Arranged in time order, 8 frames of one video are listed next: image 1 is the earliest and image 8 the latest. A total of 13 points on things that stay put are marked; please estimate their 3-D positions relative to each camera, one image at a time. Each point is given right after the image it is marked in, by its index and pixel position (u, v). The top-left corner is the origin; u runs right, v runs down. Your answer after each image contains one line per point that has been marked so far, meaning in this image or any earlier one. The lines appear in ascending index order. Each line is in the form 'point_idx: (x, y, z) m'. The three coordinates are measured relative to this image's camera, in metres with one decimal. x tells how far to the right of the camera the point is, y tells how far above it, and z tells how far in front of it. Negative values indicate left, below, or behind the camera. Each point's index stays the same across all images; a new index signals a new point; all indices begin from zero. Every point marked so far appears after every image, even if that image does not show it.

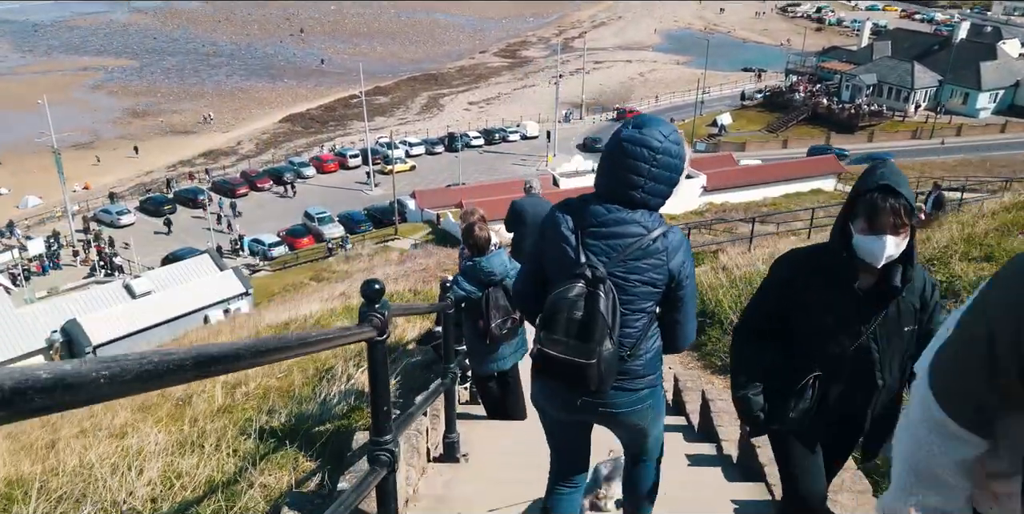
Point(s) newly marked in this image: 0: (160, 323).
0: (-9.2, -1.7, +18.8) m
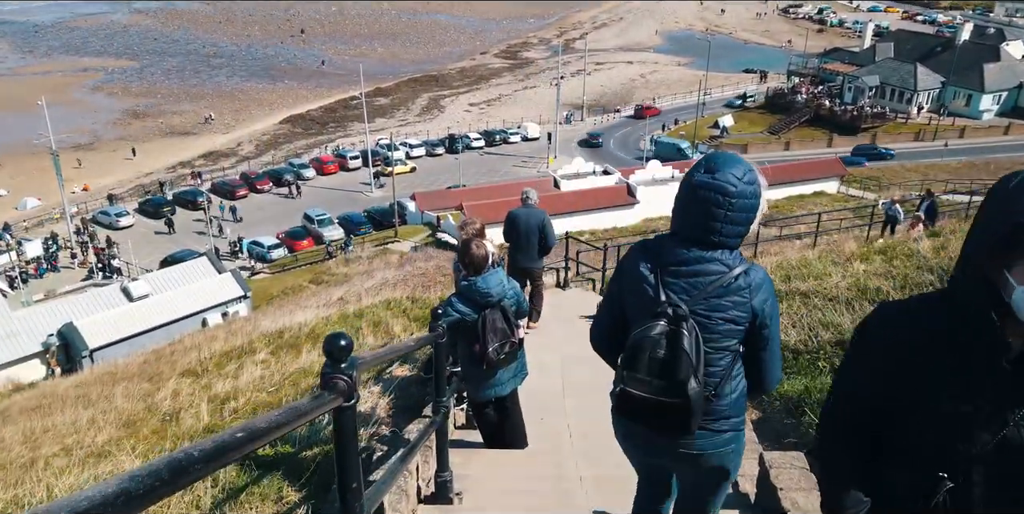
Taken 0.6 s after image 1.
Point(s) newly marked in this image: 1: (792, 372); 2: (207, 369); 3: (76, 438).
0: (-9.2, -1.8, +18.6) m
1: (+2.1, -0.9, +5.4) m
2: (-3.5, -1.3, +8.1) m
3: (-3.5, -1.4, +5.7) m
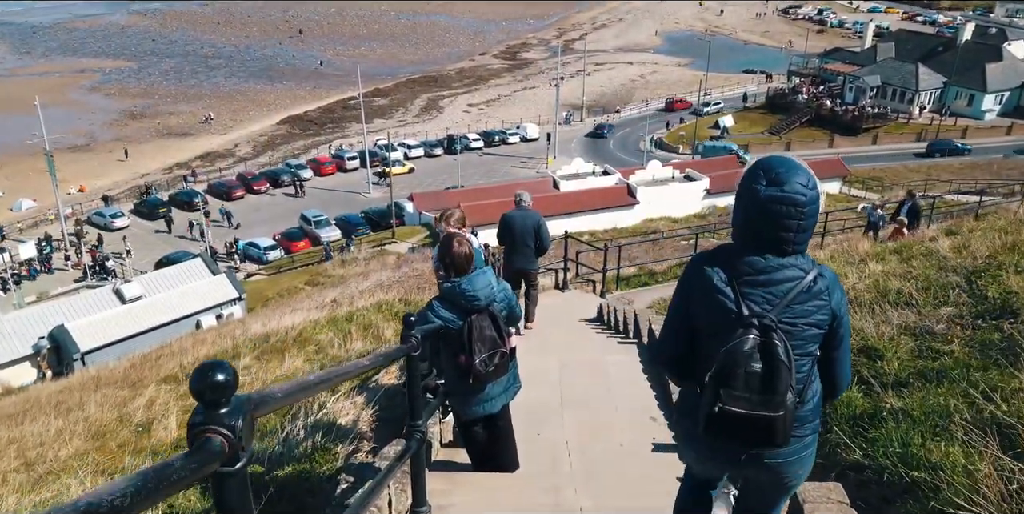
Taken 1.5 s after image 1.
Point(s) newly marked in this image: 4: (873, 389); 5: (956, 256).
0: (-9.3, -1.9, +18.2) m
1: (+2.1, -0.9, +5.1) m
2: (-3.5, -1.3, +7.7) m
3: (-3.5, -1.4, +5.3) m
4: (+2.3, -0.9, +4.5) m
5: (+4.1, 0.0, +6.6) m
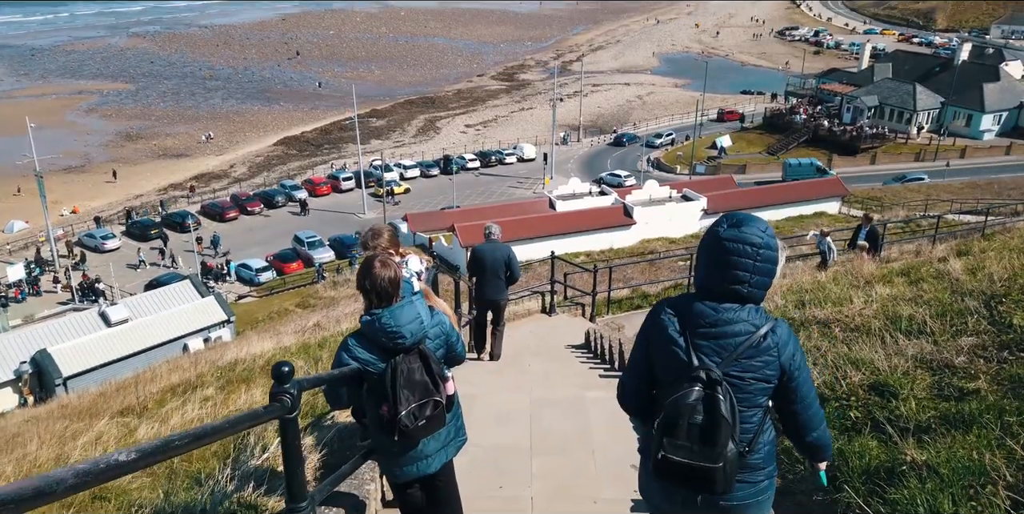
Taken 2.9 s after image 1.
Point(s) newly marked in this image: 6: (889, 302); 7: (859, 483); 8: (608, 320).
0: (-9.5, -2.4, +17.7) m
1: (+1.9, -1.1, +4.6) m
2: (-3.7, -1.5, +7.2) m
3: (-3.7, -1.6, +4.8) m
4: (+2.1, -1.0, +4.0) m
5: (+3.9, -0.2, +6.1) m
6: (+3.1, -0.4, +5.9) m
7: (+1.7, -1.1, +3.6) m
8: (+1.1, -0.7, +8.3) m
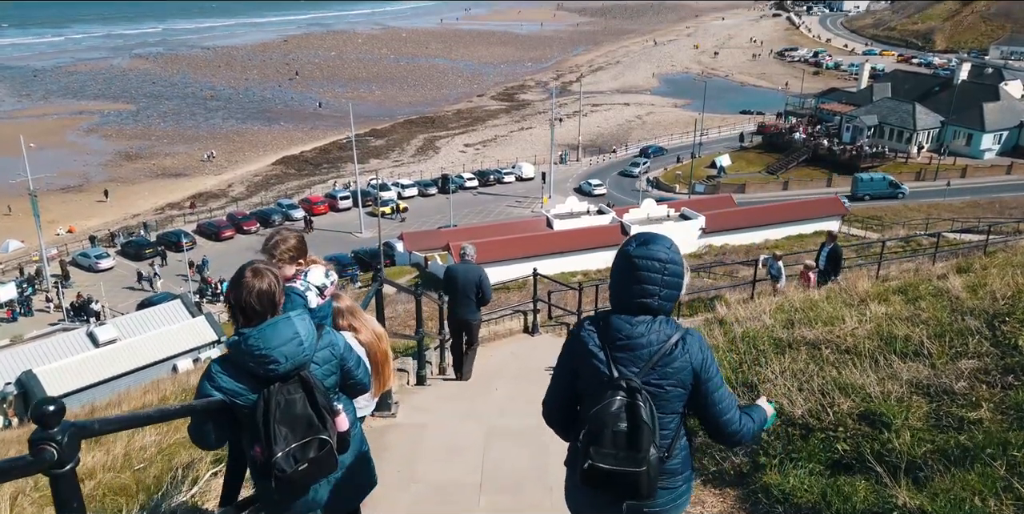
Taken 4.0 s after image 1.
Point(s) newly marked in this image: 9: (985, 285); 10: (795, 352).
0: (-9.6, -2.9, +17.3) m
1: (+1.7, -1.2, +4.2) m
2: (-3.9, -1.7, +6.8) m
3: (-3.9, -1.7, +4.4) m
4: (+1.9, -1.1, +3.6) m
5: (+3.7, -0.3, +5.8) m
6: (+2.9, -0.5, +5.6) m
7: (+1.5, -1.2, +3.2) m
8: (+0.9, -0.9, +7.9) m
9: (+4.0, -0.2, +6.0) m
10: (+2.1, -0.7, +5.4) m
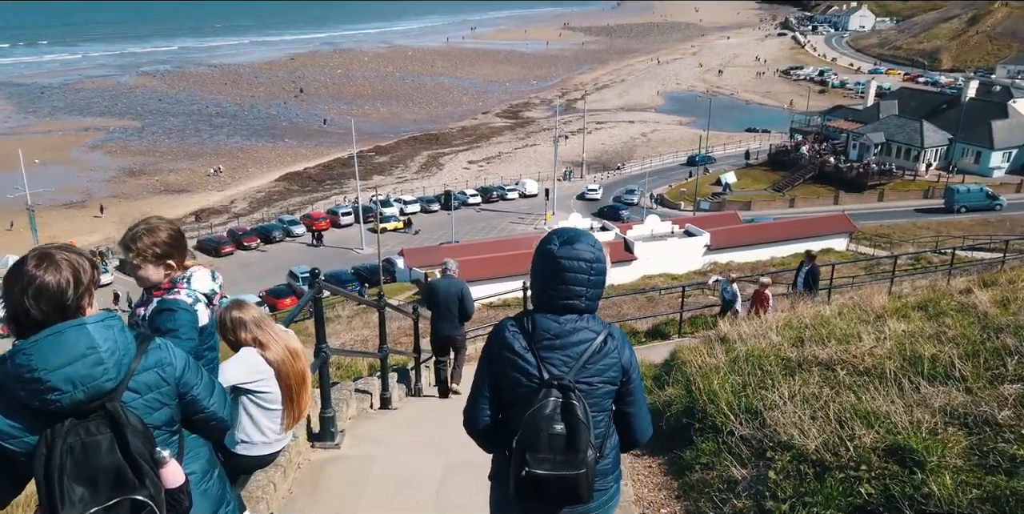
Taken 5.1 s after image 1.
0: (-9.7, -3.2, +16.8) m
1: (+1.5, -1.2, +3.6) m
2: (-4.1, -1.8, +6.3) m
3: (-4.1, -1.7, +3.9) m
4: (+1.7, -1.1, +3.1) m
5: (+3.6, -0.4, +5.2) m
6: (+2.8, -0.6, +5.0) m
7: (+1.3, -1.2, +2.6) m
8: (+0.8, -1.1, +7.4) m
9: (+3.8, -0.3, +5.5) m
10: (+2.0, -0.8, +4.8) m
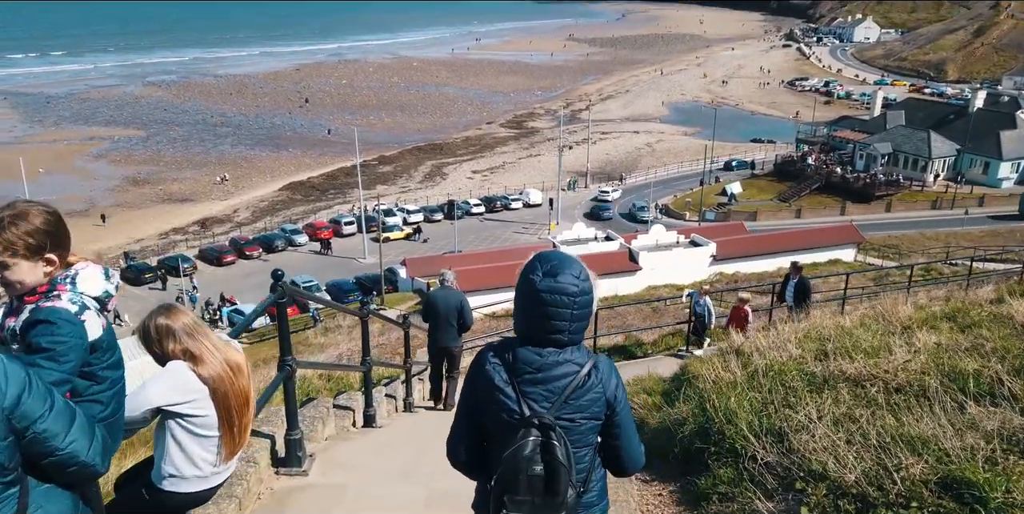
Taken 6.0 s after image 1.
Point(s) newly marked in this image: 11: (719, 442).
0: (-9.7, -3.4, +16.4) m
1: (+1.5, -1.2, +3.2) m
2: (-4.1, -1.8, +5.9) m
3: (-4.1, -1.7, +3.5) m
4: (+1.7, -1.1, +2.7) m
5: (+3.5, -0.4, +4.8) m
6: (+2.7, -0.6, +4.6) m
7: (+1.3, -1.2, +2.2) m
8: (+0.8, -1.1, +7.0) m
9: (+3.8, -0.4, +5.1) m
10: (+2.0, -0.8, +4.5) m
11: (+1.3, -1.2, +4.5) m
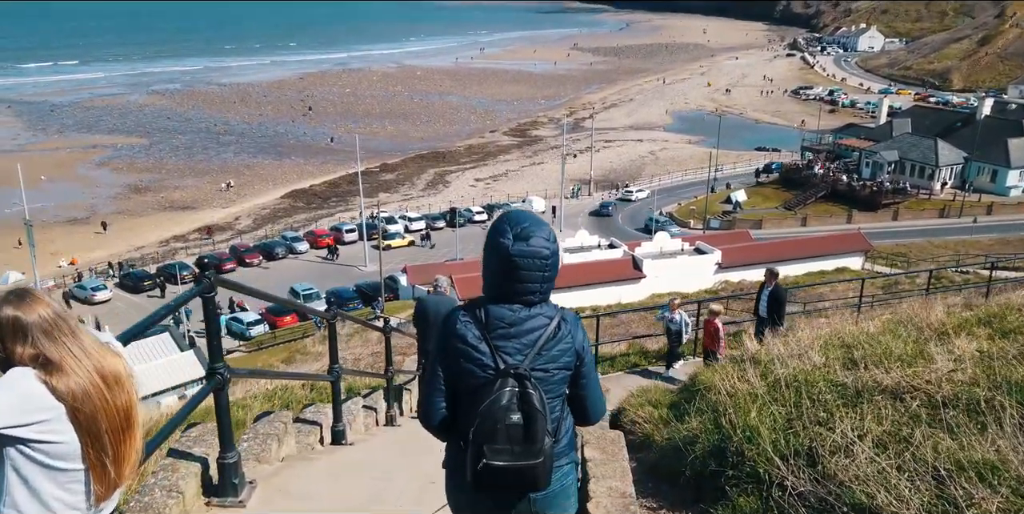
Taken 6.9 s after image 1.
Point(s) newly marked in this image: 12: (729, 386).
0: (-9.6, -3.5, +16.0) m
1: (+1.4, -1.2, +2.8) m
2: (-4.1, -1.8, +5.5) m
3: (-4.1, -1.7, +3.0) m
4: (+1.6, -1.1, +2.2) m
5: (+3.5, -0.4, +4.3) m
6: (+2.7, -0.6, +4.2) m
7: (+1.2, -1.1, +1.8) m
8: (+0.7, -1.1, +6.5) m
9: (+3.8, -0.4, +4.6) m
10: (+1.9, -0.8, +4.0) m
11: (+1.3, -1.1, +4.0) m
12: (+1.5, -0.9, +4.8) m
